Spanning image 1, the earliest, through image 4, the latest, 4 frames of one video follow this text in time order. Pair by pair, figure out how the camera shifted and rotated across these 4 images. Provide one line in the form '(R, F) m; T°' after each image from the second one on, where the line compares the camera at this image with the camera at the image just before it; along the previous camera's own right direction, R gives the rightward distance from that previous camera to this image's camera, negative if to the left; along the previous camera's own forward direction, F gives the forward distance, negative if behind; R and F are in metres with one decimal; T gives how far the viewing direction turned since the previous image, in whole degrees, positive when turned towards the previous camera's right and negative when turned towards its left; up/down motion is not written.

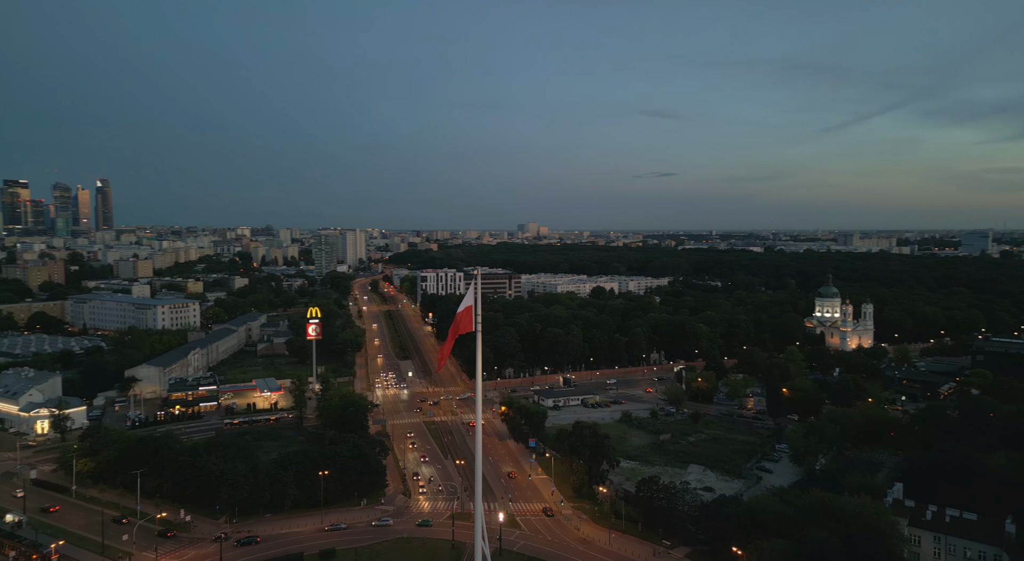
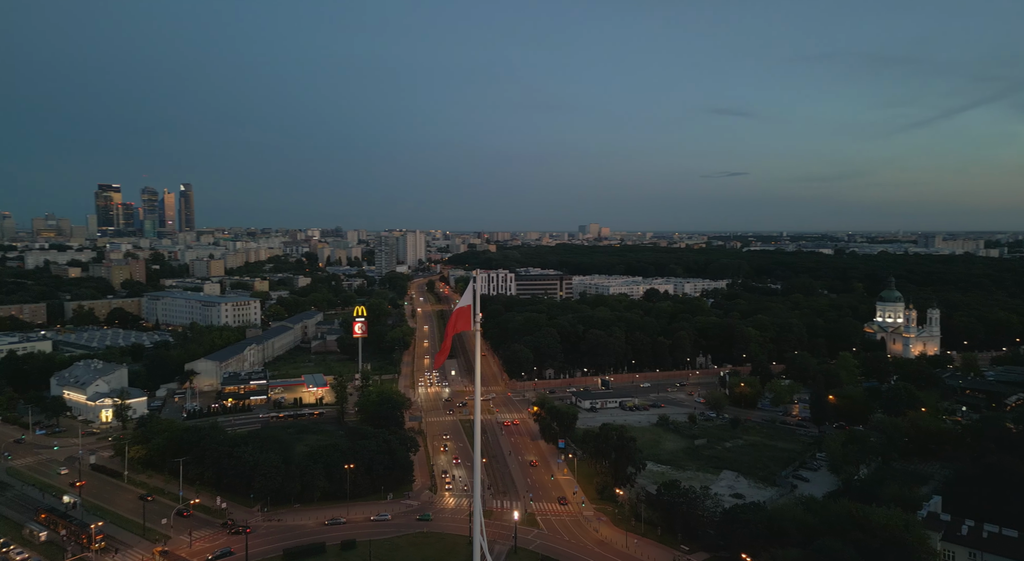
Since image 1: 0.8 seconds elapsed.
(+0.8, -0.1) m; -5°
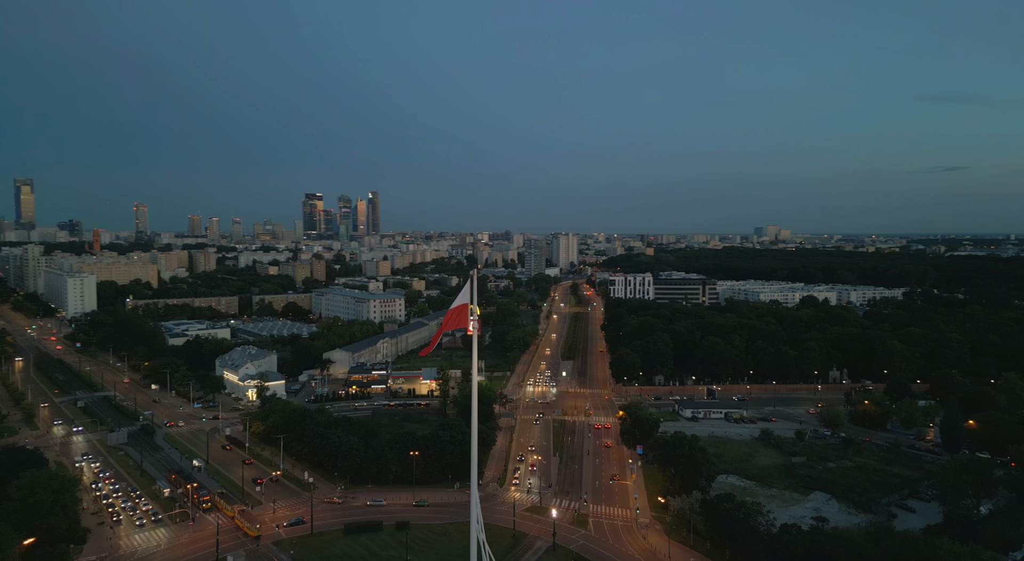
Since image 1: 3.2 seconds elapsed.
(+2.3, -0.1) m; -13°
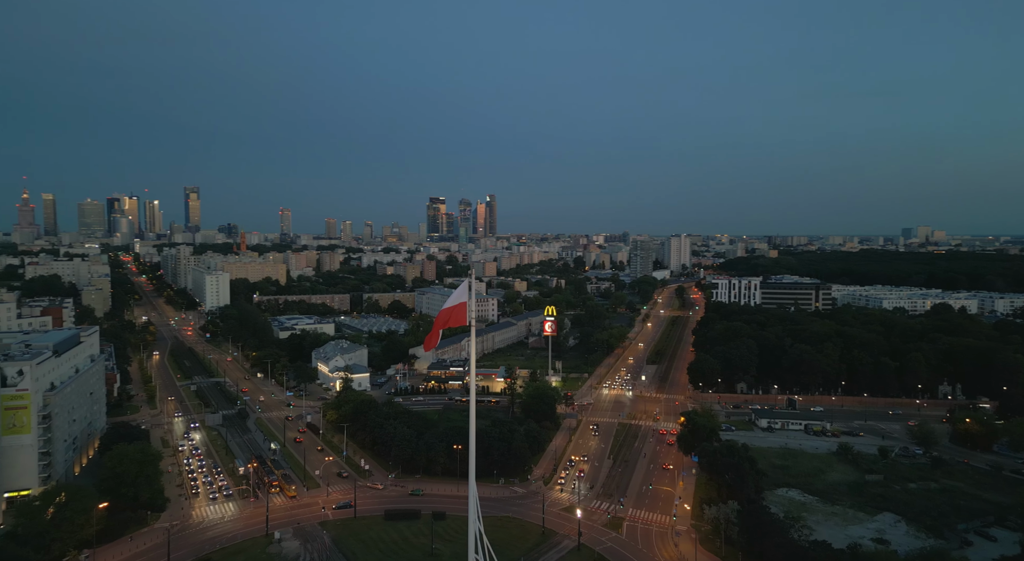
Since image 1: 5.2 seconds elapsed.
(+1.7, -0.2) m; -9°
